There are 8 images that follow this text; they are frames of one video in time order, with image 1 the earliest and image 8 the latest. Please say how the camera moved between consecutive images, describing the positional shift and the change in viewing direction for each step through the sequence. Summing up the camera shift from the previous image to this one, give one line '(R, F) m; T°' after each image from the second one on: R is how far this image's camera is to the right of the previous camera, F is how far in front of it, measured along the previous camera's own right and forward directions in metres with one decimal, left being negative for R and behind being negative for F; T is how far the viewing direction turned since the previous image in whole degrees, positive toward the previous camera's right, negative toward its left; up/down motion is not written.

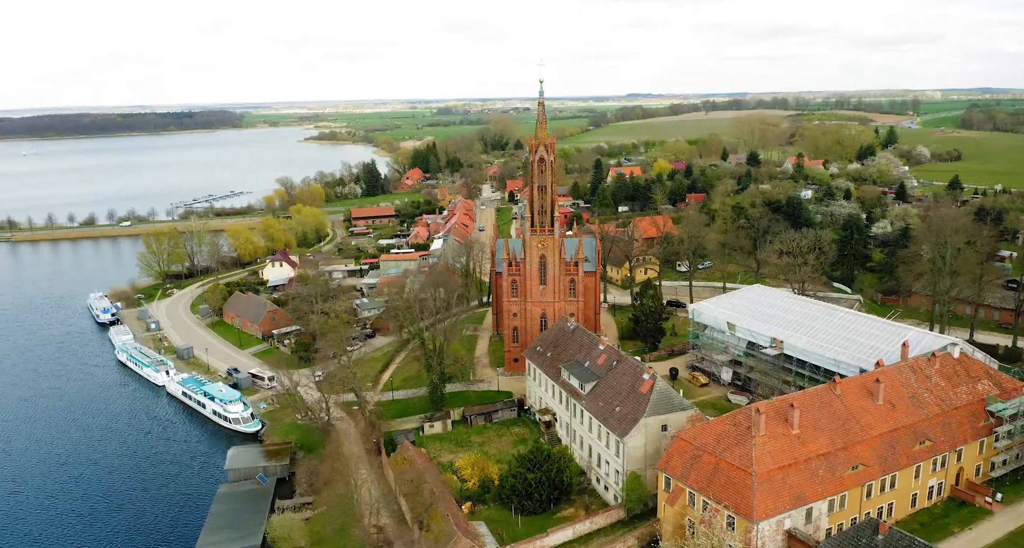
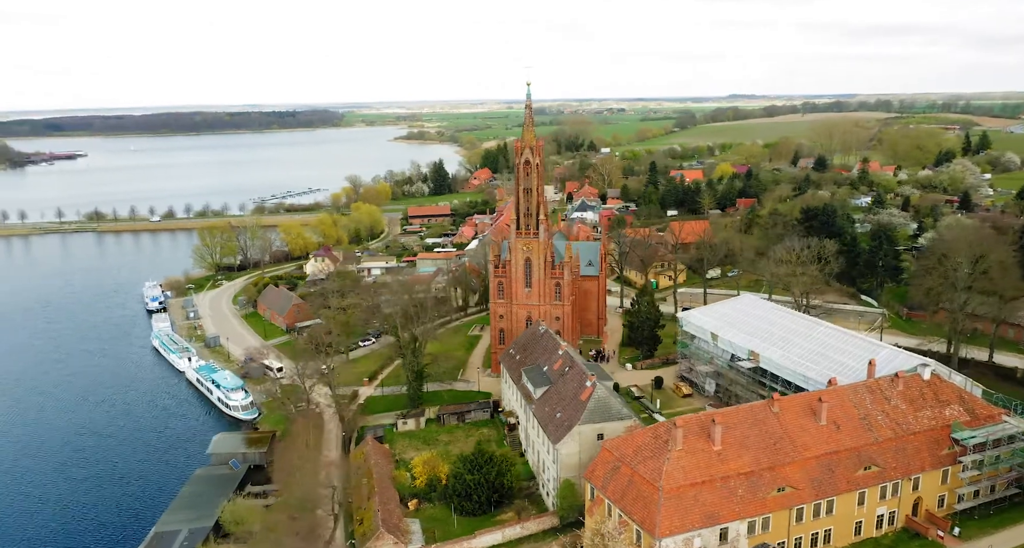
(+6.2, +0.4) m; -6°
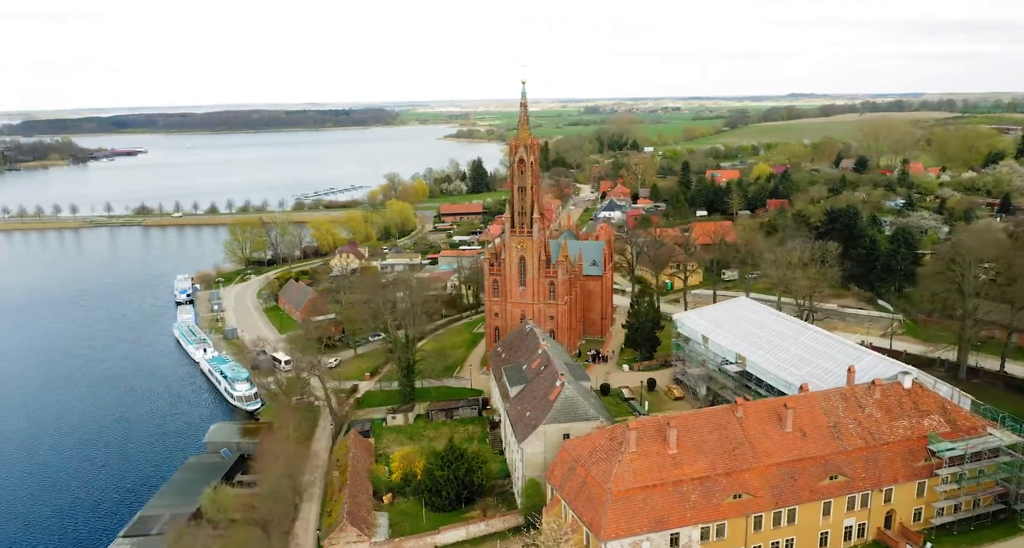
(+3.3, +0.1) m; -4°
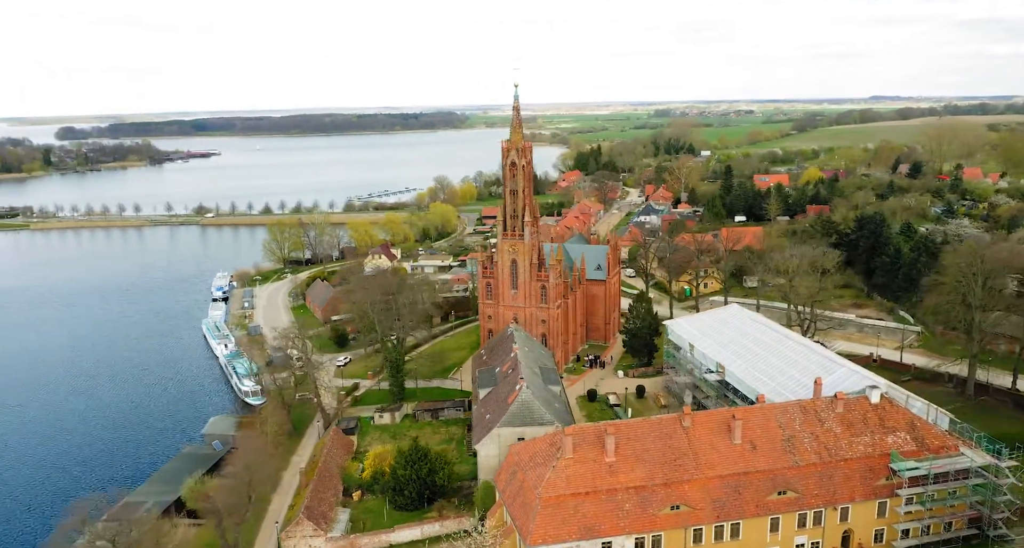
(+4.4, +0.1) m; -5°
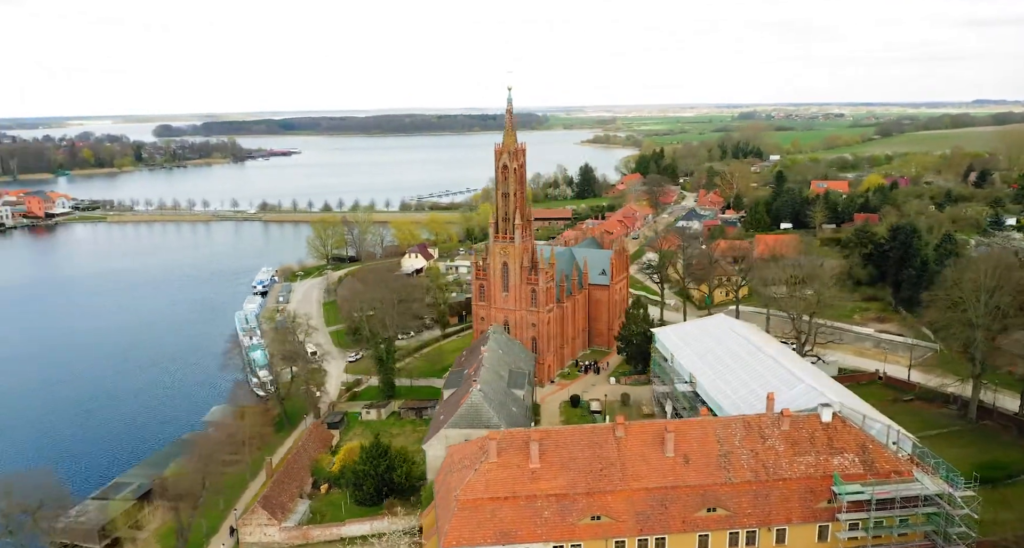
(+5.0, 0.0) m; -5°
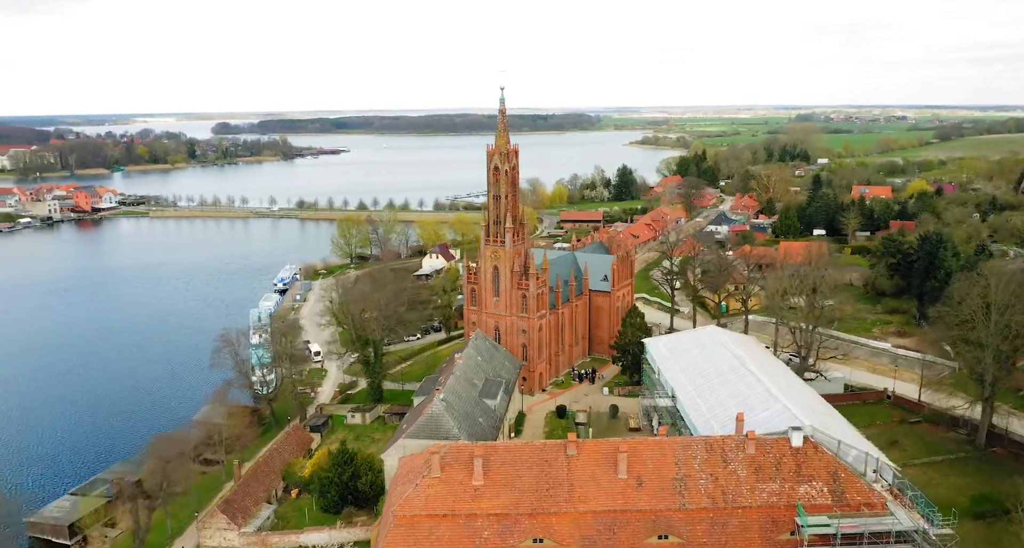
(+3.4, +1.2) m; -3°
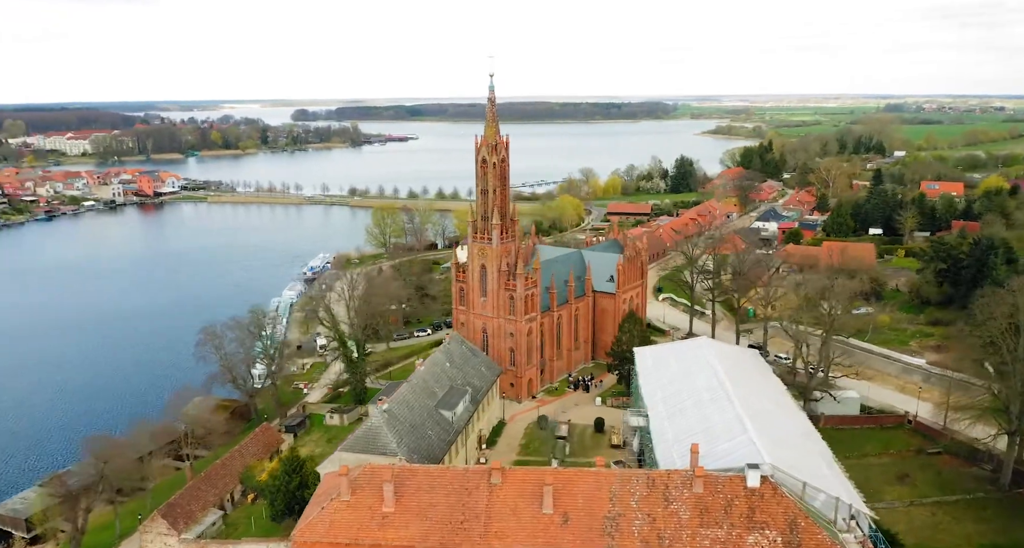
(+4.6, +2.6) m; -5°
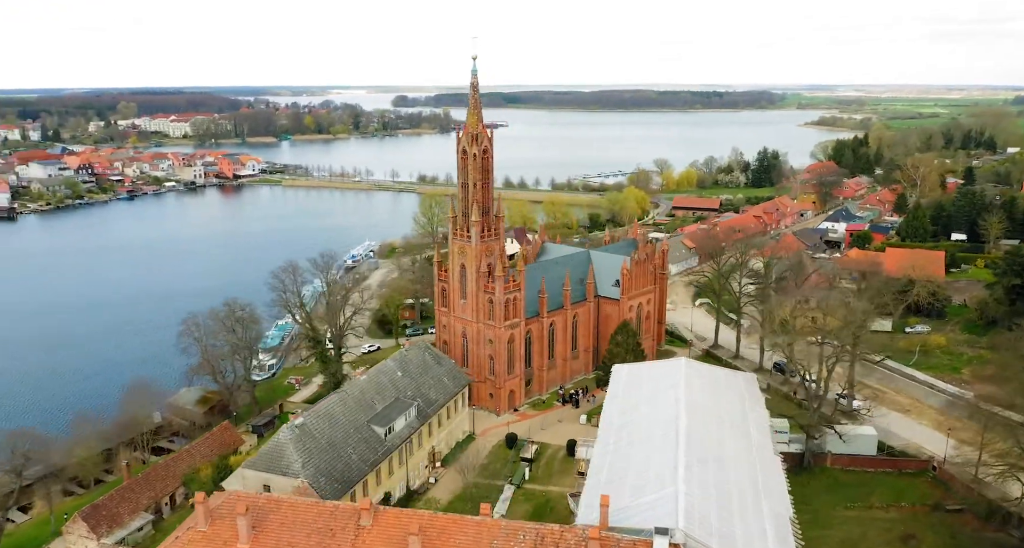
(+5.9, +3.5) m; -7°
